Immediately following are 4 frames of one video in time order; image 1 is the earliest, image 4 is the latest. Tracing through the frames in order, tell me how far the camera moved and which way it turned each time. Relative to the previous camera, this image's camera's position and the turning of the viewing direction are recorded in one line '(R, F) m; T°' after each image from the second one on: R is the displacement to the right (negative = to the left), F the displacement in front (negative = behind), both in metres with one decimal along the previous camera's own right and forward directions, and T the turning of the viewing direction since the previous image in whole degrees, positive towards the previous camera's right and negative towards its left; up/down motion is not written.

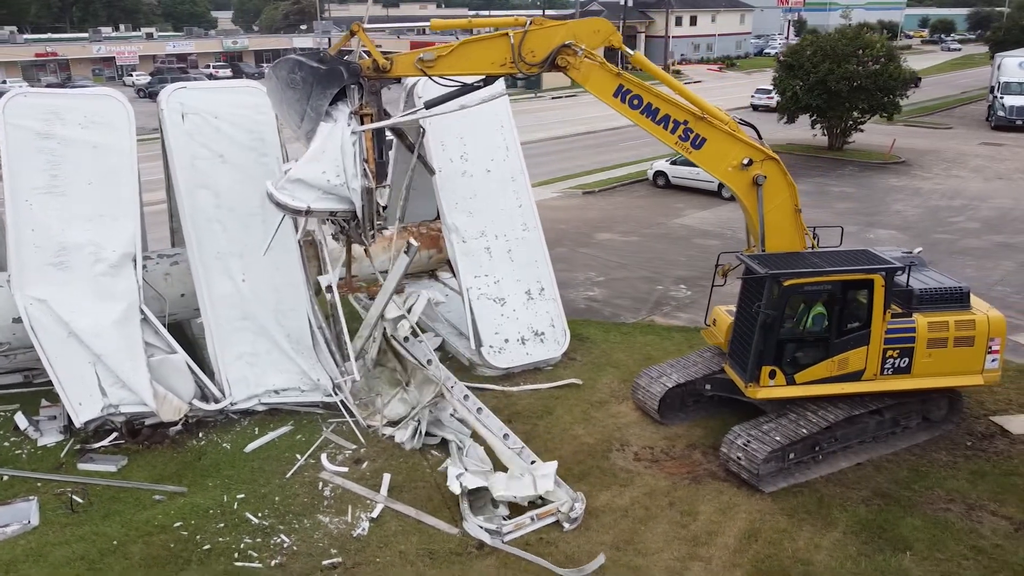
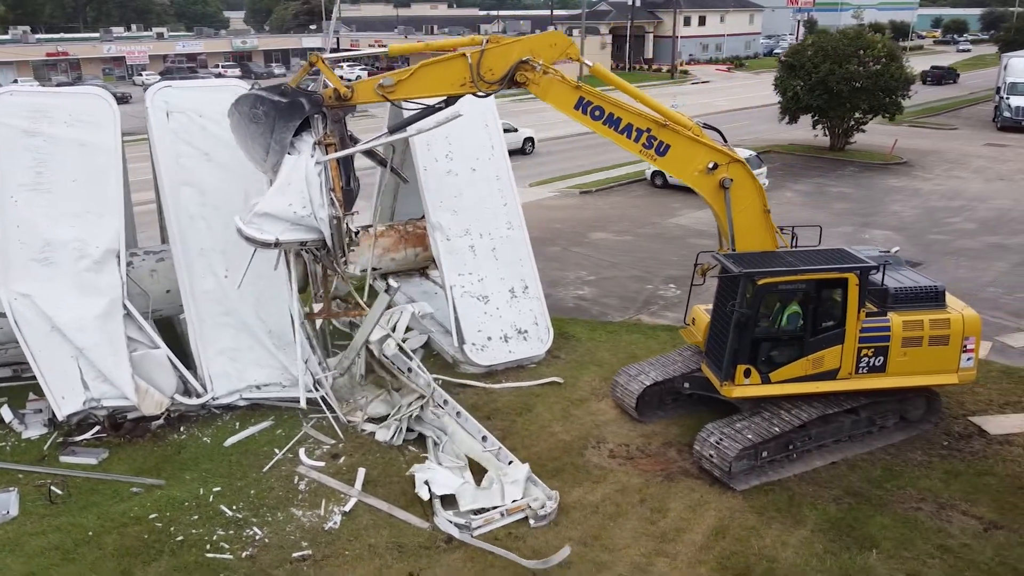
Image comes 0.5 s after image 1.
(+0.3, -0.1) m; -1°
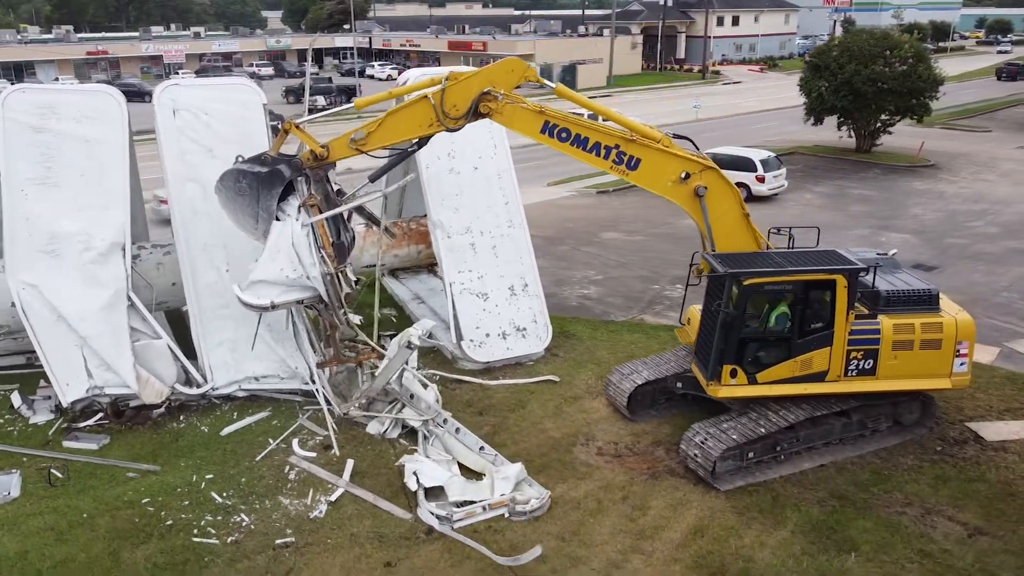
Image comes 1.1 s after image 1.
(+0.4, -0.1) m; -2°
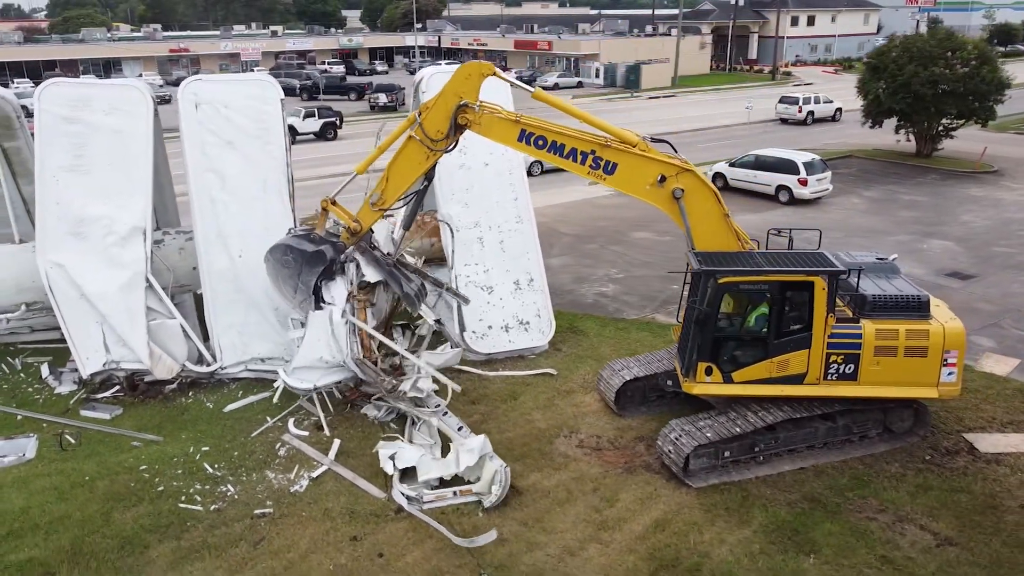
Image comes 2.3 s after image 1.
(+0.9, -0.2) m; -5°
